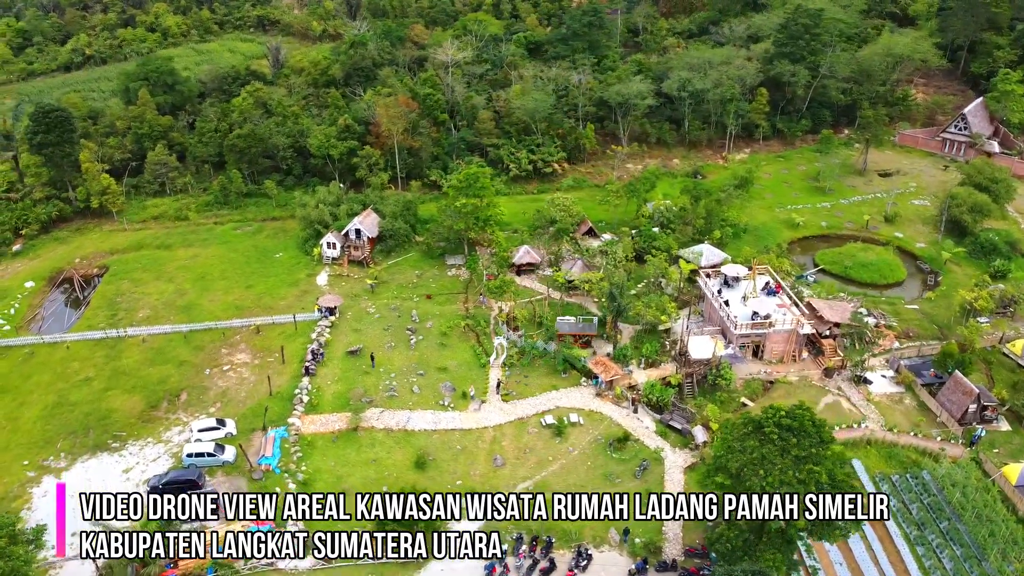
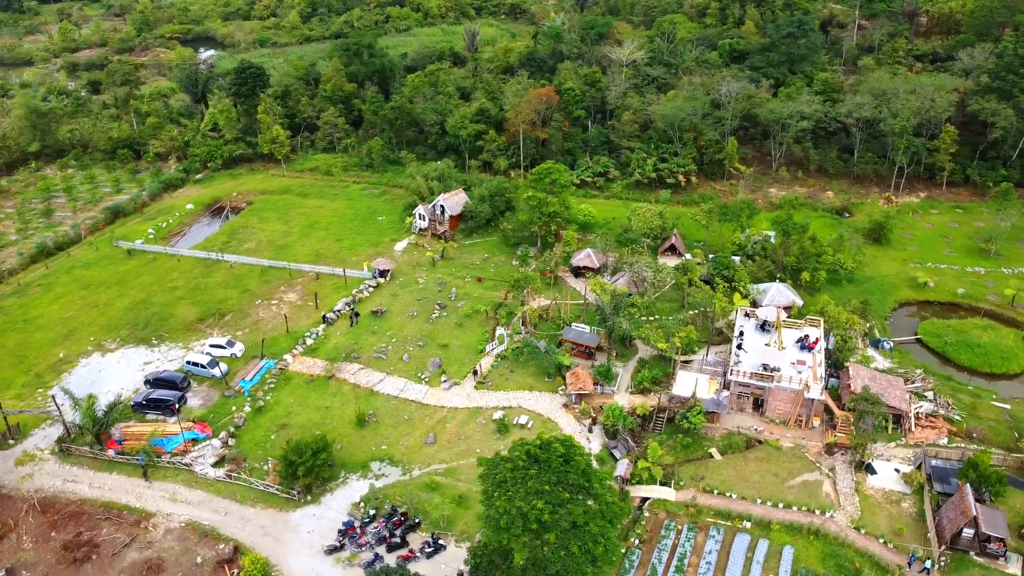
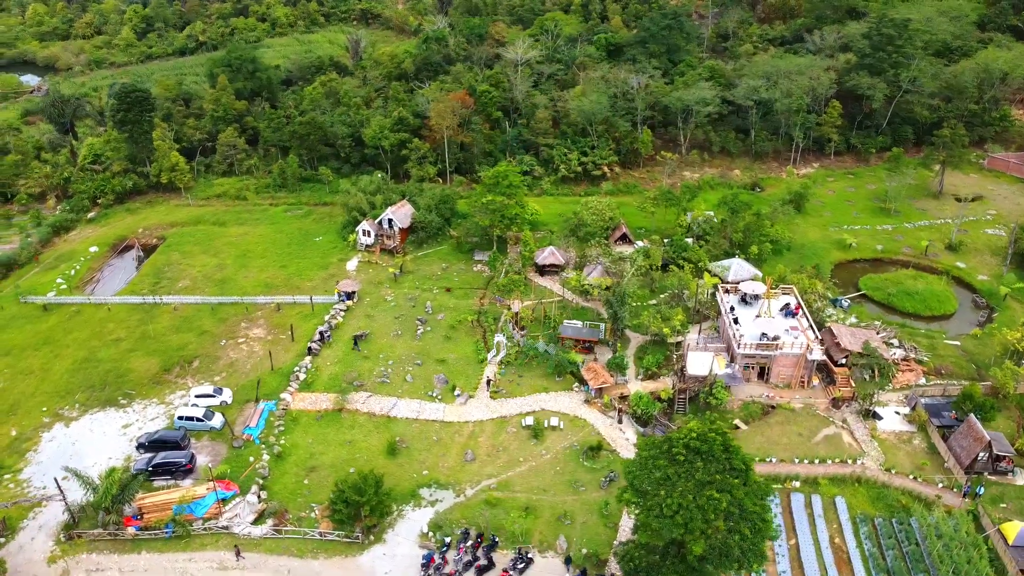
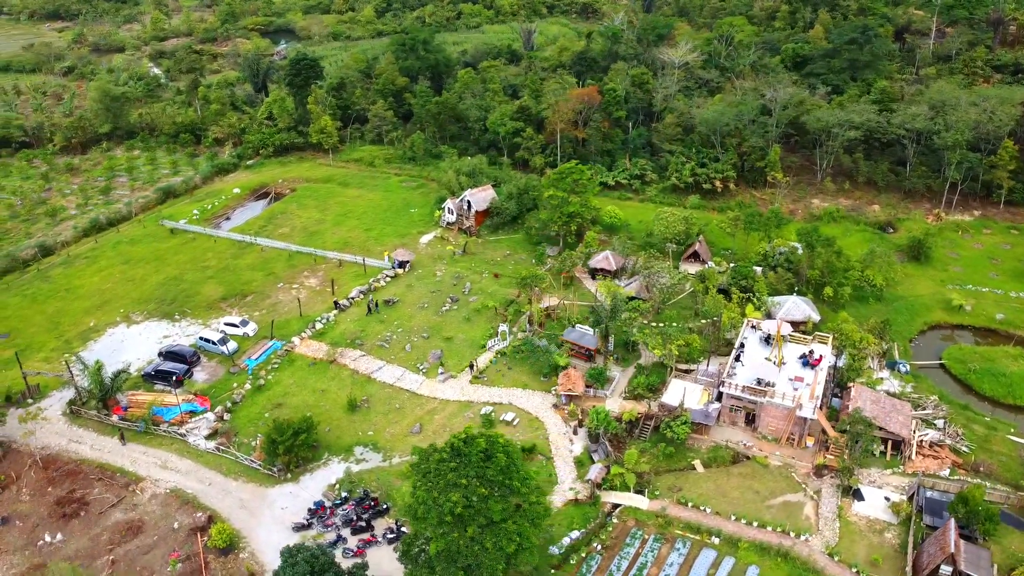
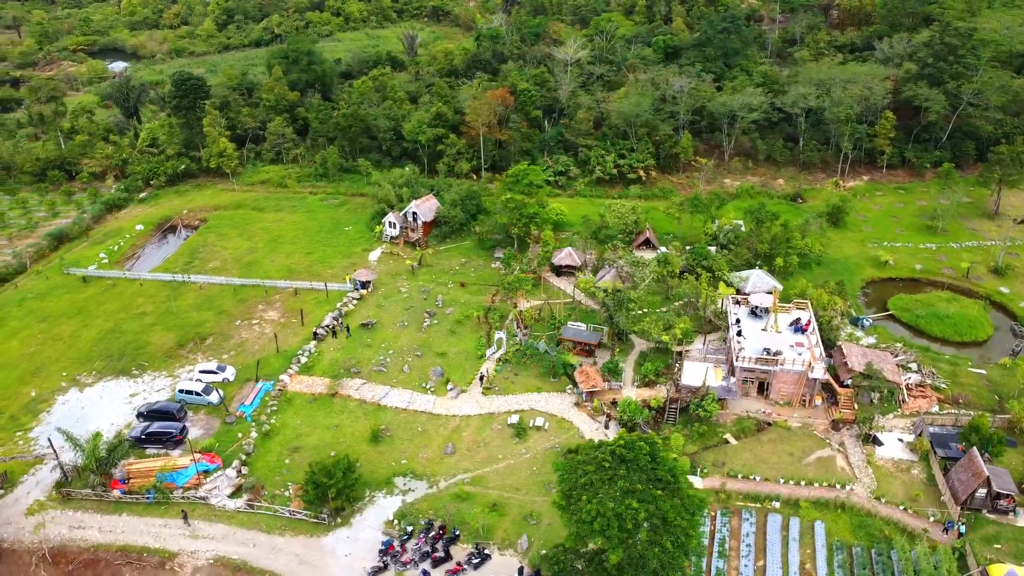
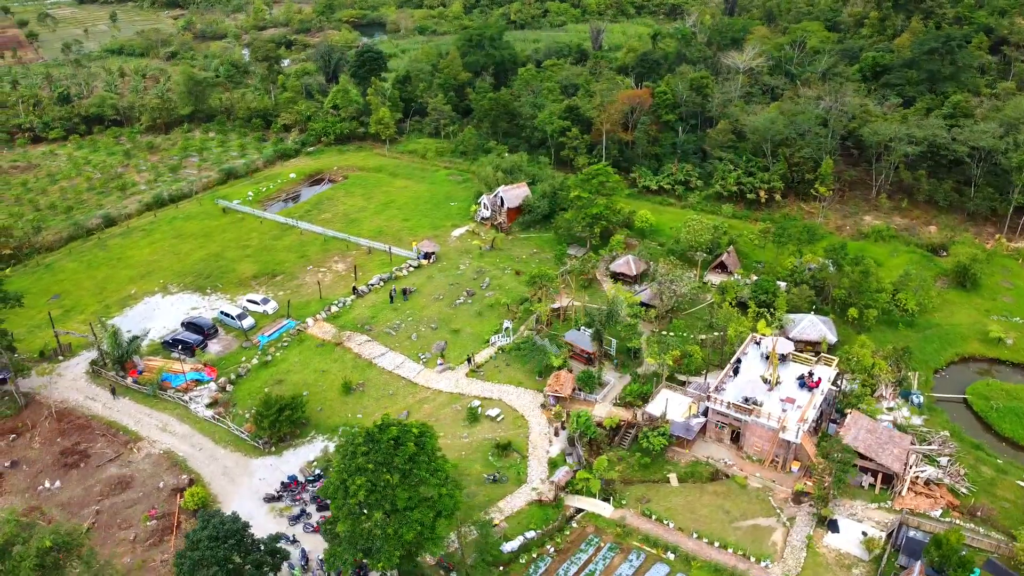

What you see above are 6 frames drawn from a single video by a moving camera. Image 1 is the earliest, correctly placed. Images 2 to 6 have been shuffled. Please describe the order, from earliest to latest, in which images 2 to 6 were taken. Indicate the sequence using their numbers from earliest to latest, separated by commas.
3, 5, 2, 4, 6
